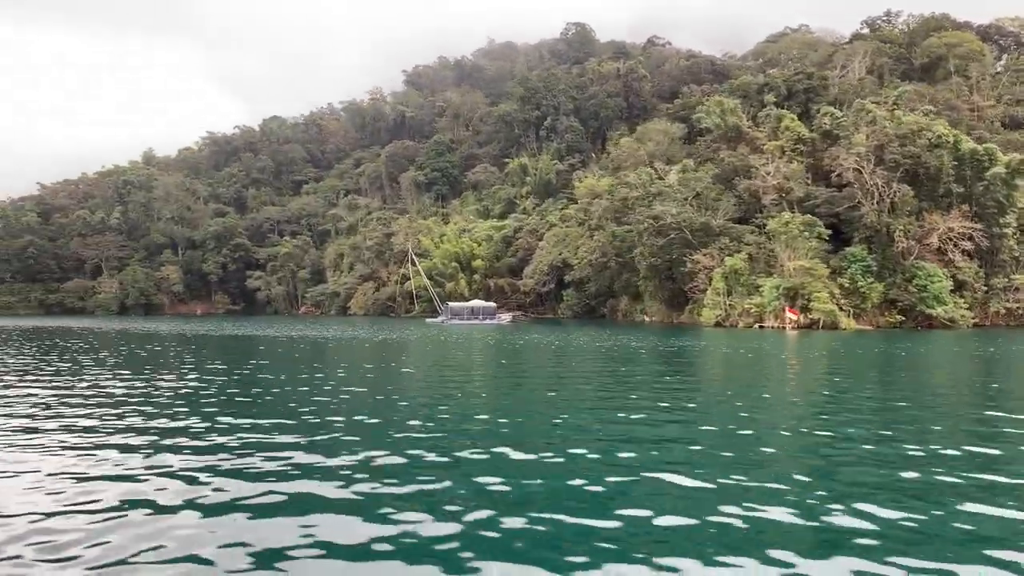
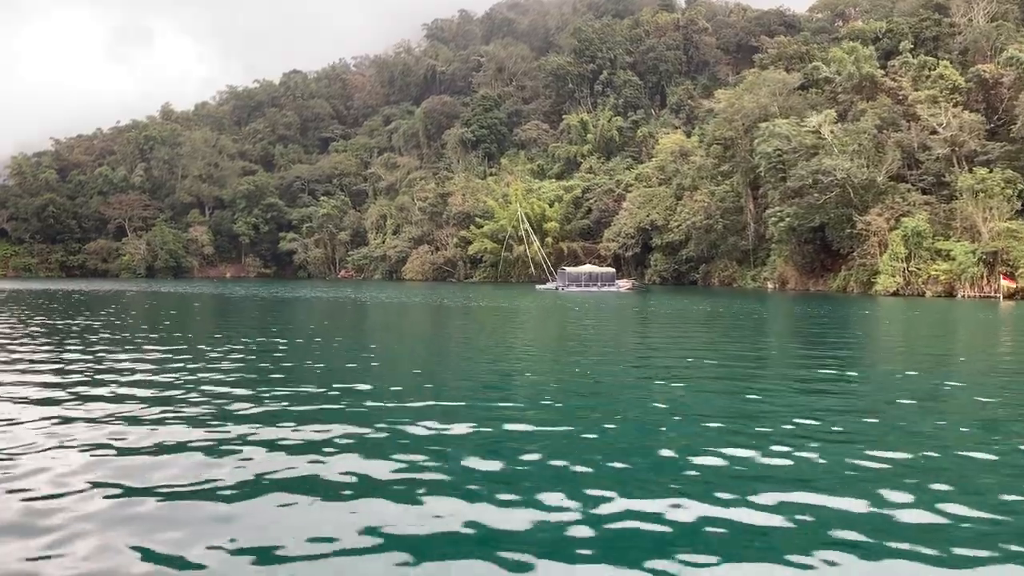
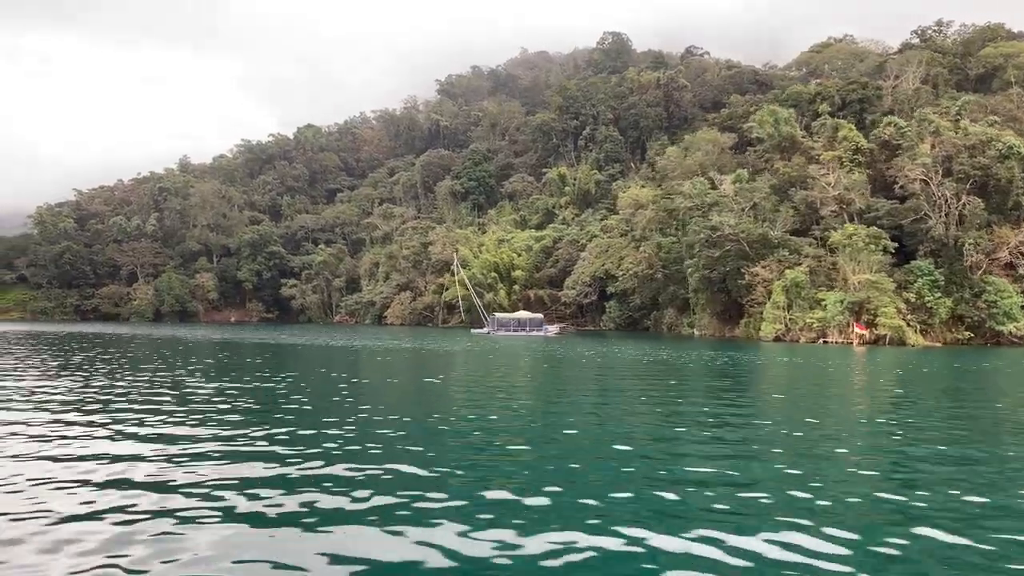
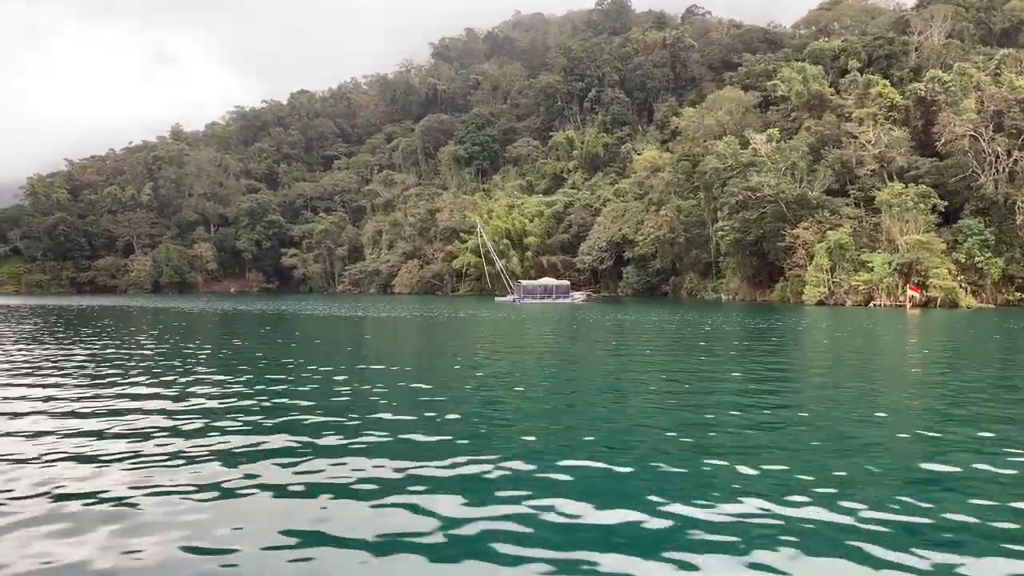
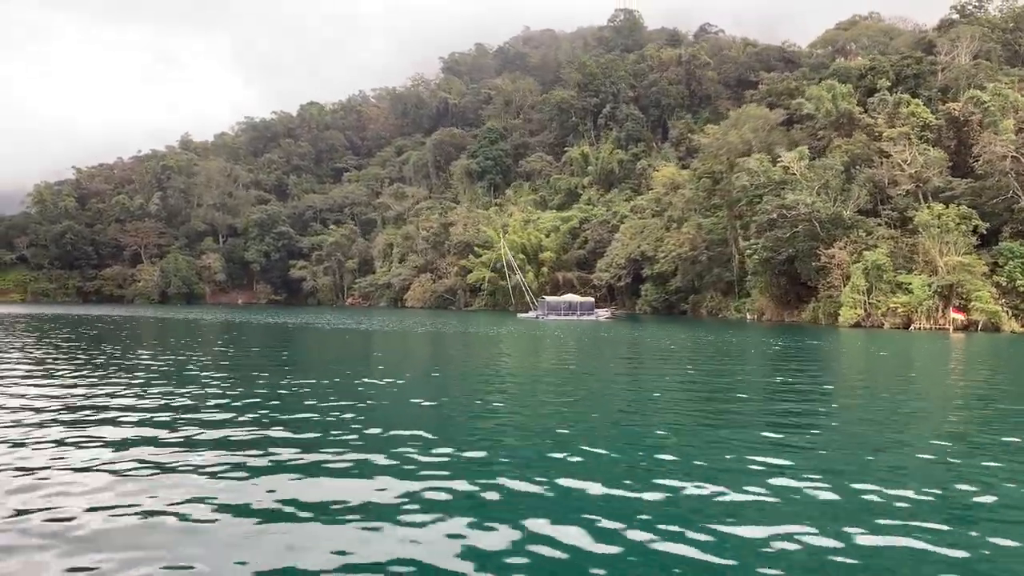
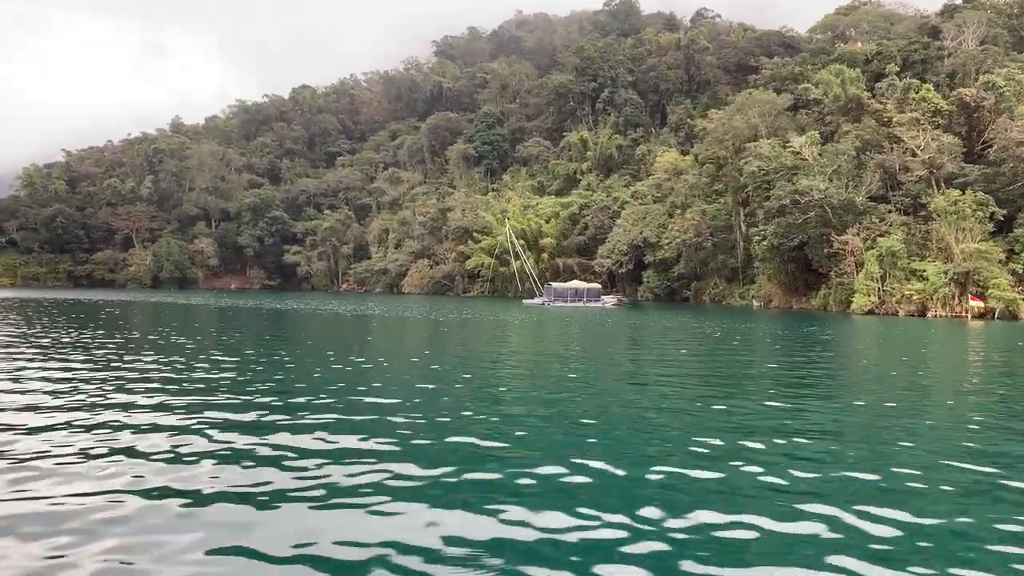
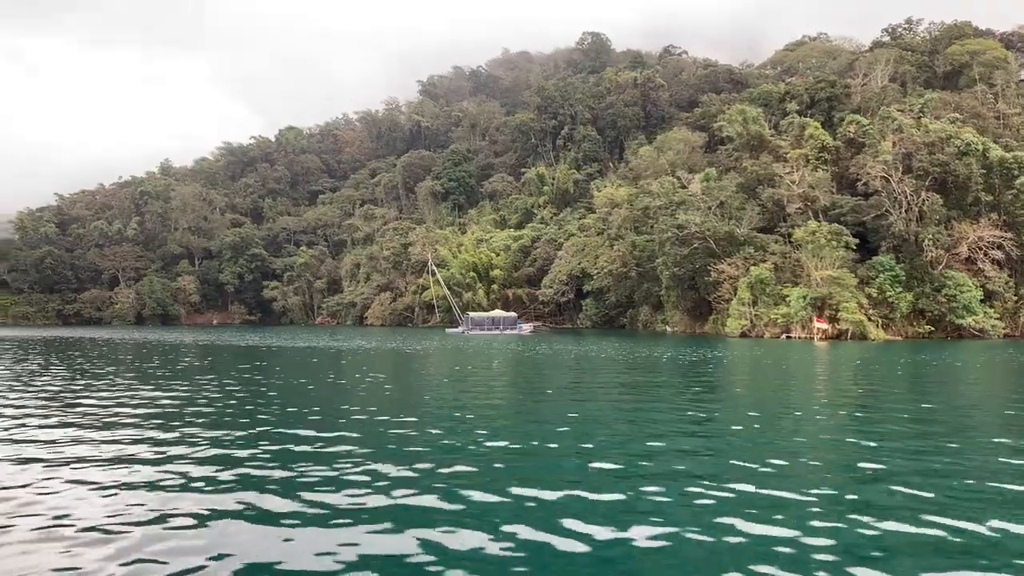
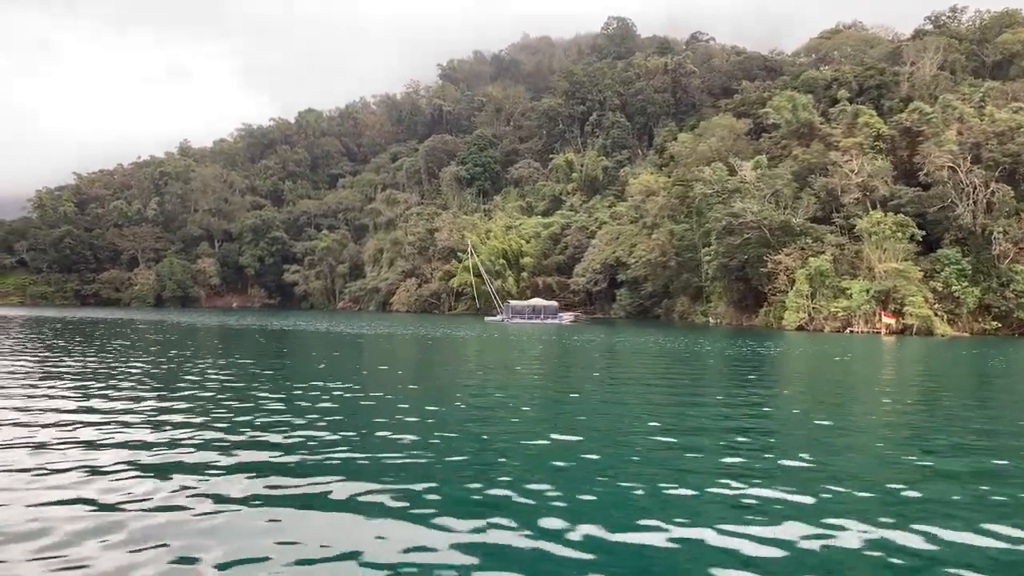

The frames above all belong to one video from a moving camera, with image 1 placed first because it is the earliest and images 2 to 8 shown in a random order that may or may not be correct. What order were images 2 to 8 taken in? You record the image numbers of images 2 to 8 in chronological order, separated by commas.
7, 3, 8, 4, 5, 6, 2
